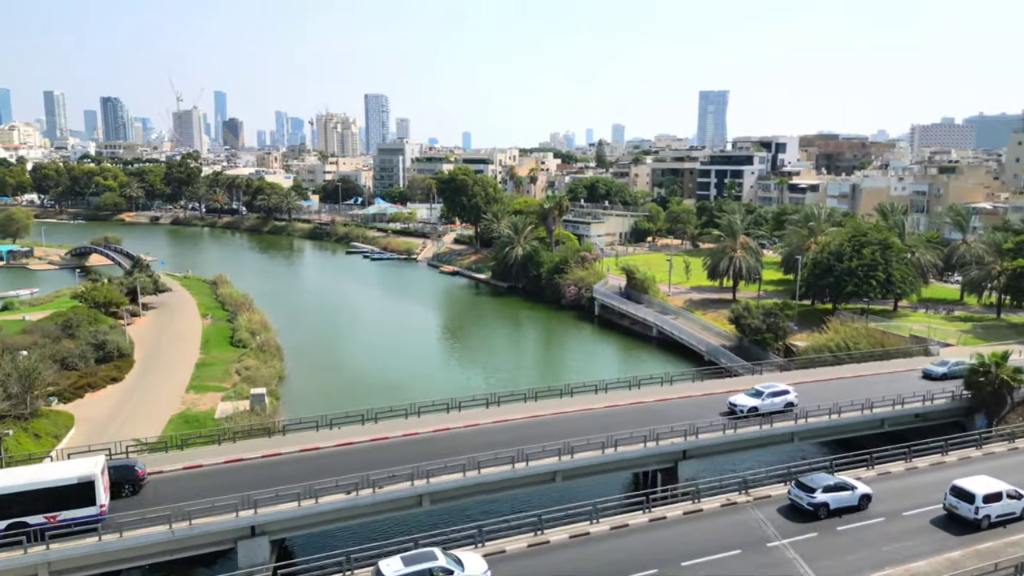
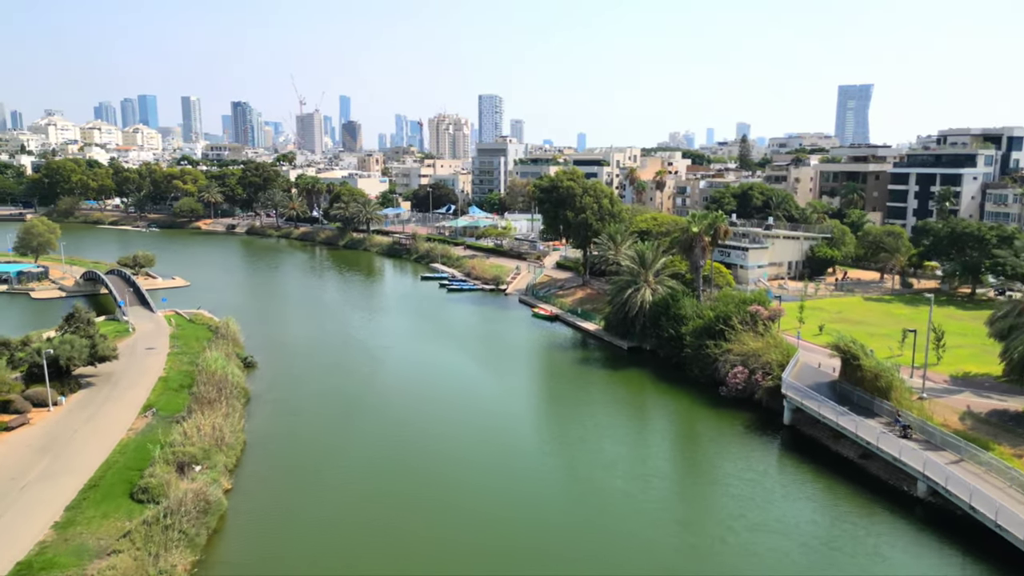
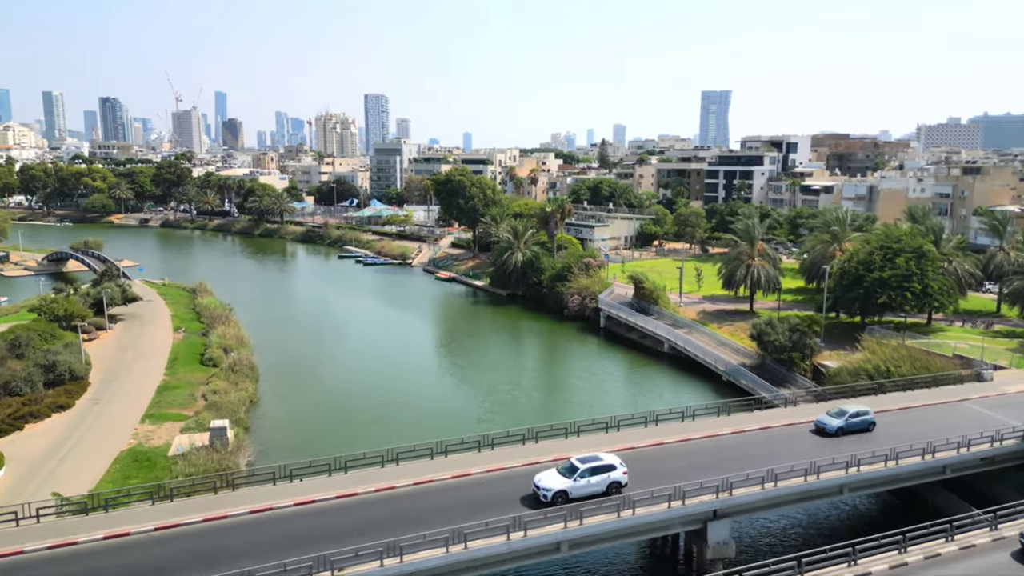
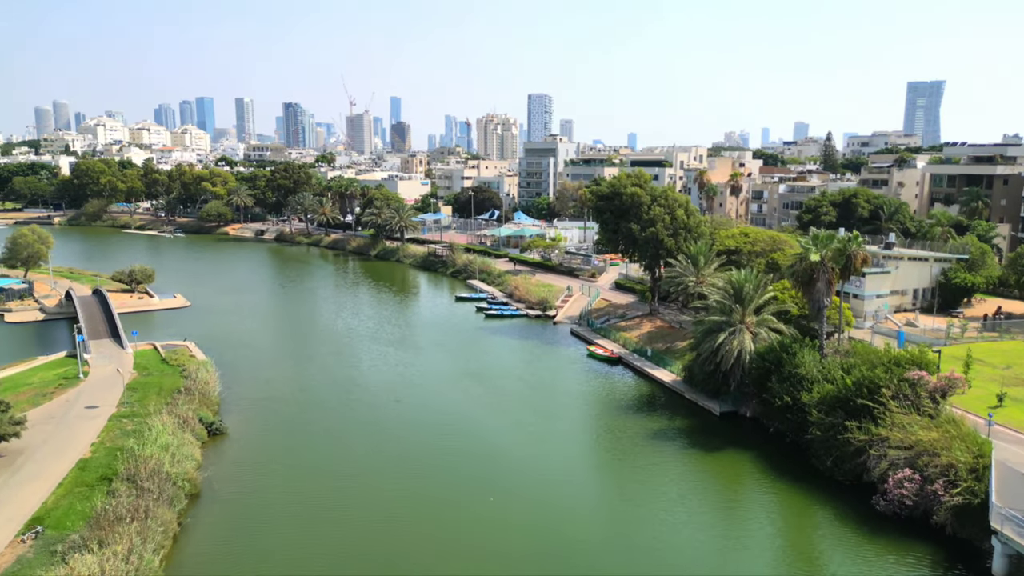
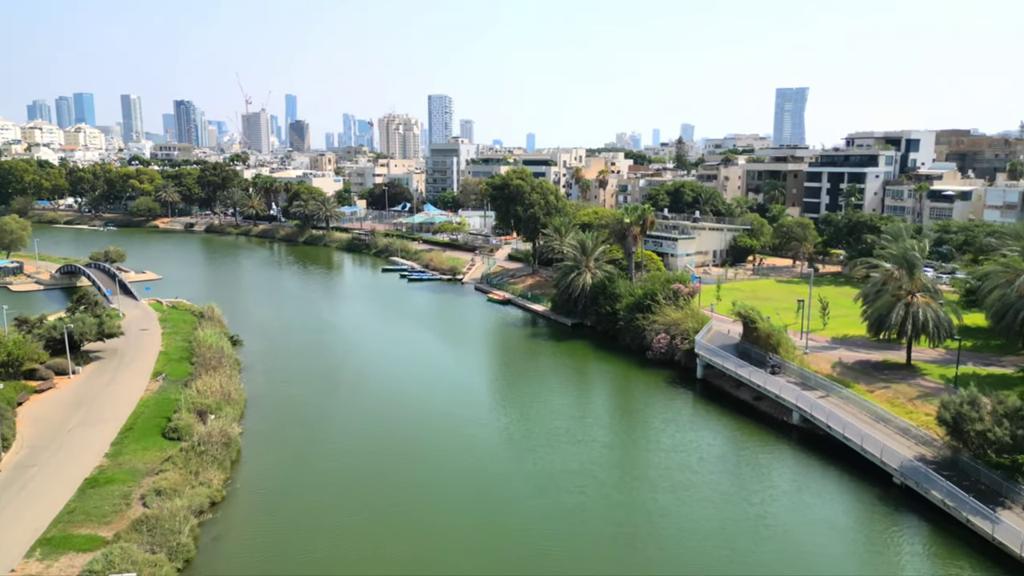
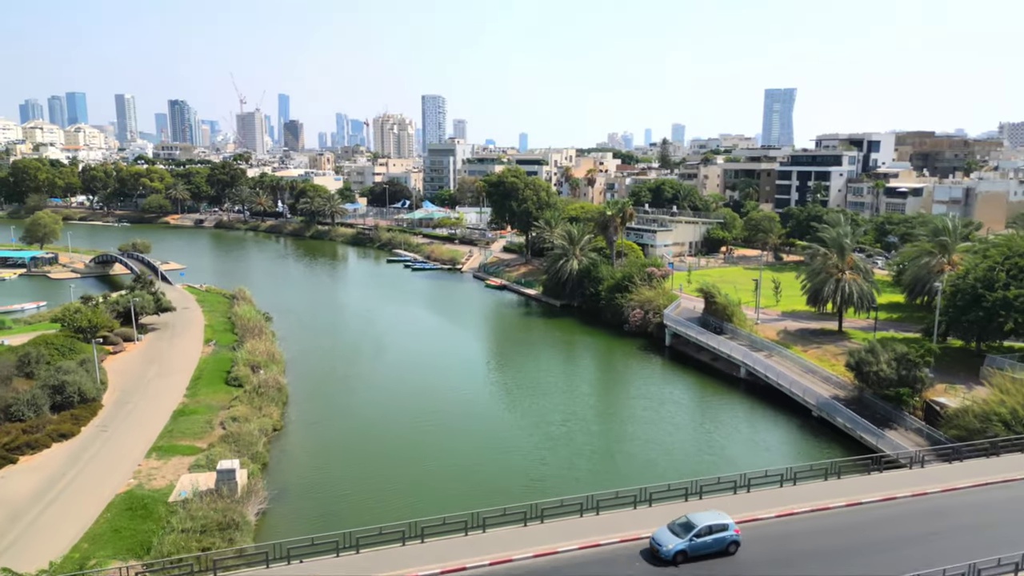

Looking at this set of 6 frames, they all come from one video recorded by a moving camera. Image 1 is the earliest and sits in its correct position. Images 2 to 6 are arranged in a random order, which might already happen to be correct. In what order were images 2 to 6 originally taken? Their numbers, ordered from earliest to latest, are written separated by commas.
3, 6, 5, 2, 4
